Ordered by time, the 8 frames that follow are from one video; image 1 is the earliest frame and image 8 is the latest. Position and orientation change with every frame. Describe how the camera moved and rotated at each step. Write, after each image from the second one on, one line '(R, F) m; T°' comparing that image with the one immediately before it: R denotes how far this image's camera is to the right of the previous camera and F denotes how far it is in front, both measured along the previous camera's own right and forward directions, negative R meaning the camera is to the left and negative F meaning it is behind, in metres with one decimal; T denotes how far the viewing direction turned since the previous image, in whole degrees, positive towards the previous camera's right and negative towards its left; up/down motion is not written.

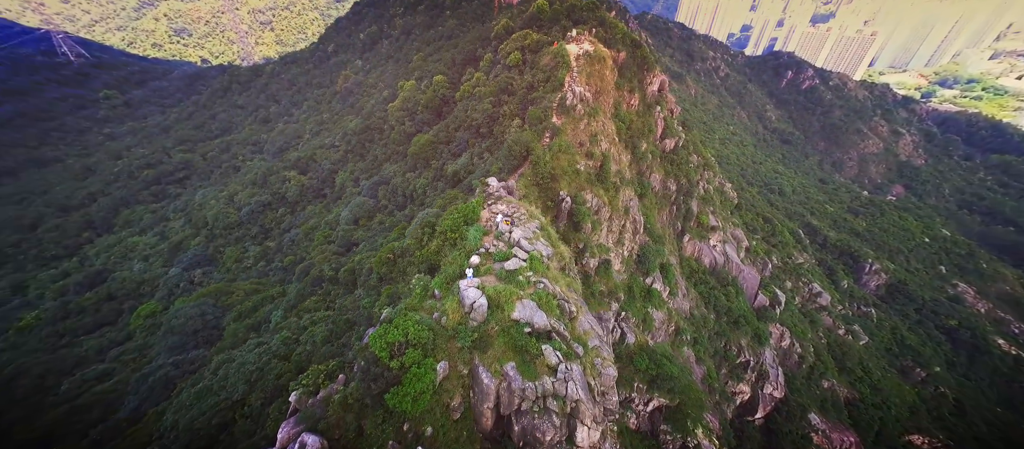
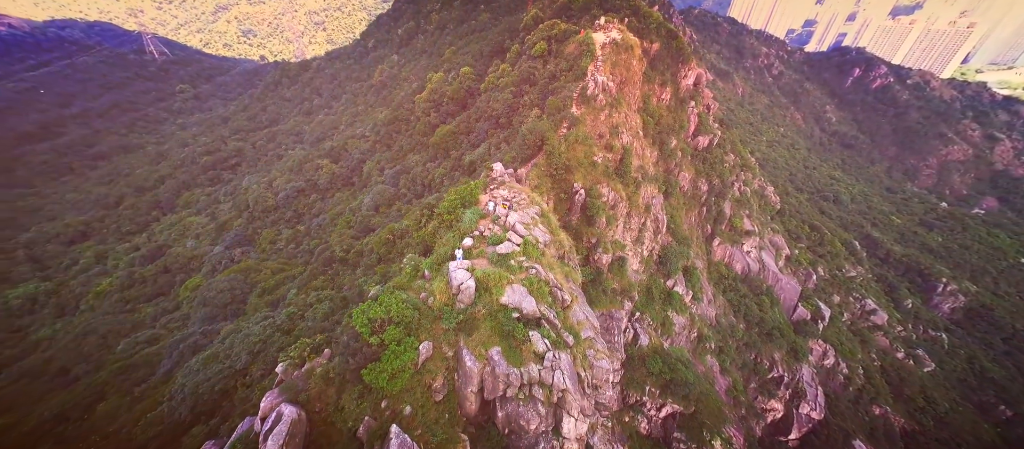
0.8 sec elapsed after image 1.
(+2.1, 0.0) m; -5°
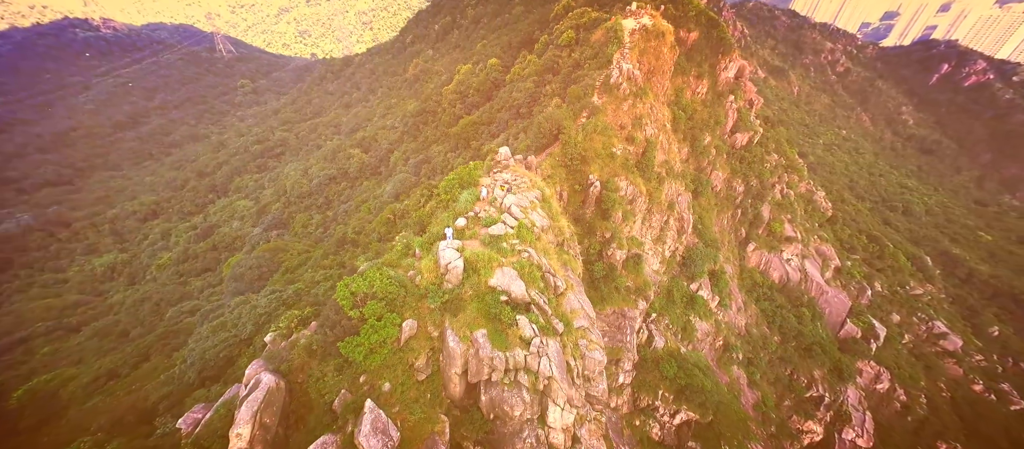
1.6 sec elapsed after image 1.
(+2.4, +0.2) m; -6°
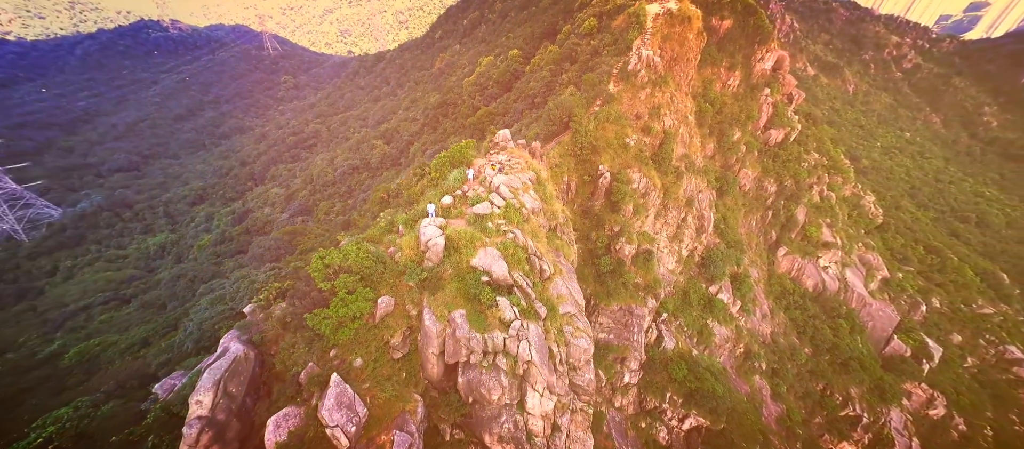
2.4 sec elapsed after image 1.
(+2.4, +0.2) m; -5°
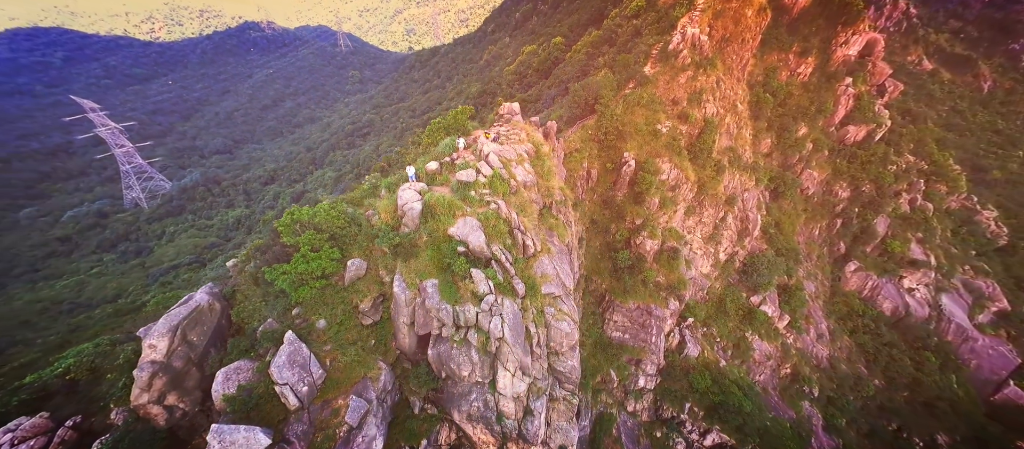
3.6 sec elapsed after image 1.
(+3.8, +0.8) m; -9°
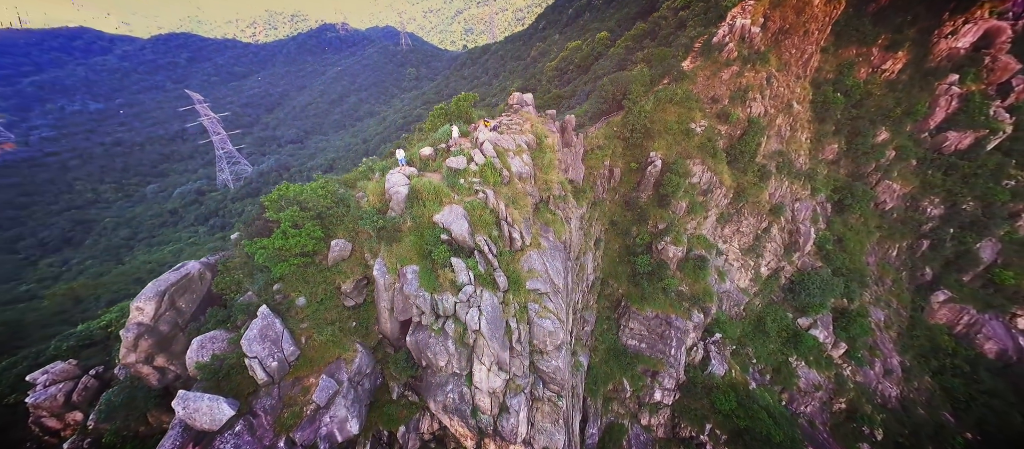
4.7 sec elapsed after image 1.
(+2.9, +0.3) m; -8°
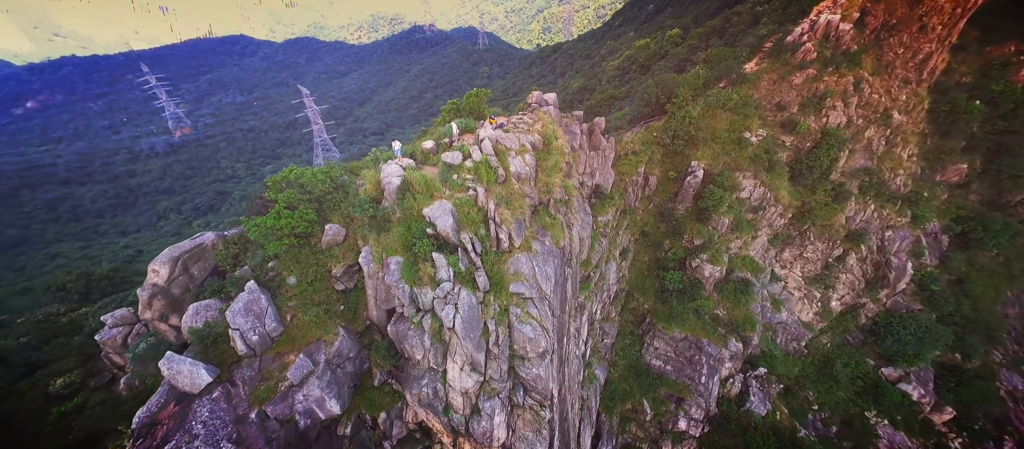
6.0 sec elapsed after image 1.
(+3.4, +0.3) m; -11°
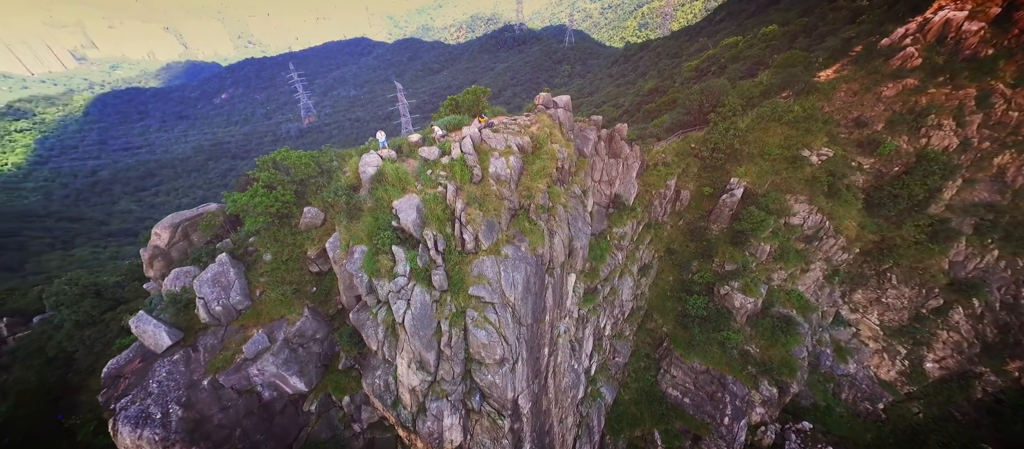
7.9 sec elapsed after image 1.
(+4.5, +0.9) m; -12°
